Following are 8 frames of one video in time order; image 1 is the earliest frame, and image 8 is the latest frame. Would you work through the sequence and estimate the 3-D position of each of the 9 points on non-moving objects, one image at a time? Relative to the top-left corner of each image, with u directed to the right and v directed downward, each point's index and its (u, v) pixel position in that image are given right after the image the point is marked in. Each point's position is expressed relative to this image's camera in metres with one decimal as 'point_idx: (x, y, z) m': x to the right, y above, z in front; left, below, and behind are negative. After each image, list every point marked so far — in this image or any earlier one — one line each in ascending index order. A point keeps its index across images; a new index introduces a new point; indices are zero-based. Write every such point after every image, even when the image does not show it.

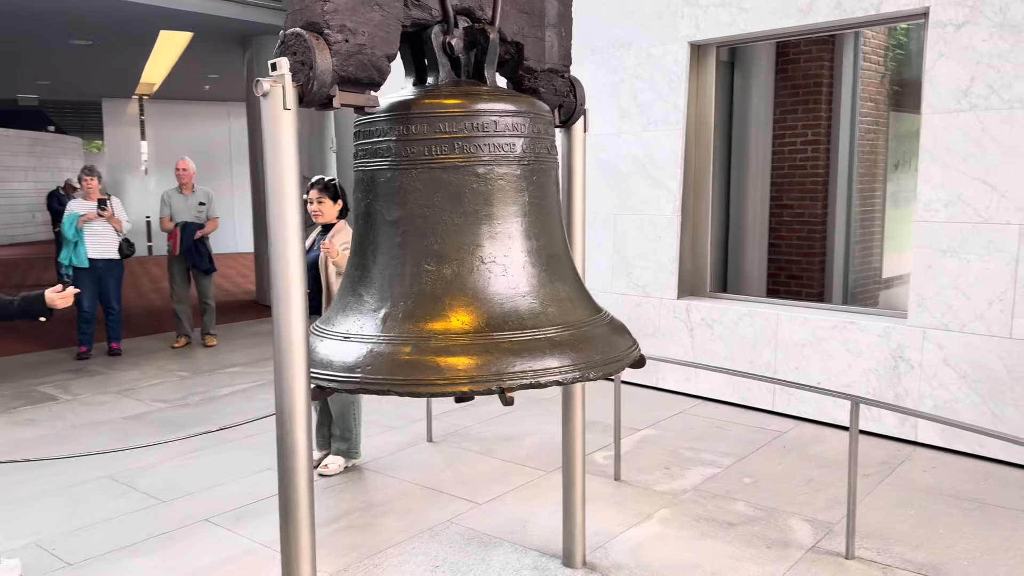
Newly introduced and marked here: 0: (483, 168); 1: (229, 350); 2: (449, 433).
0: (-0.1, +0.3, +2.4) m
1: (-2.7, -0.6, +8.1) m
2: (-0.4, -0.9, +5.2) m
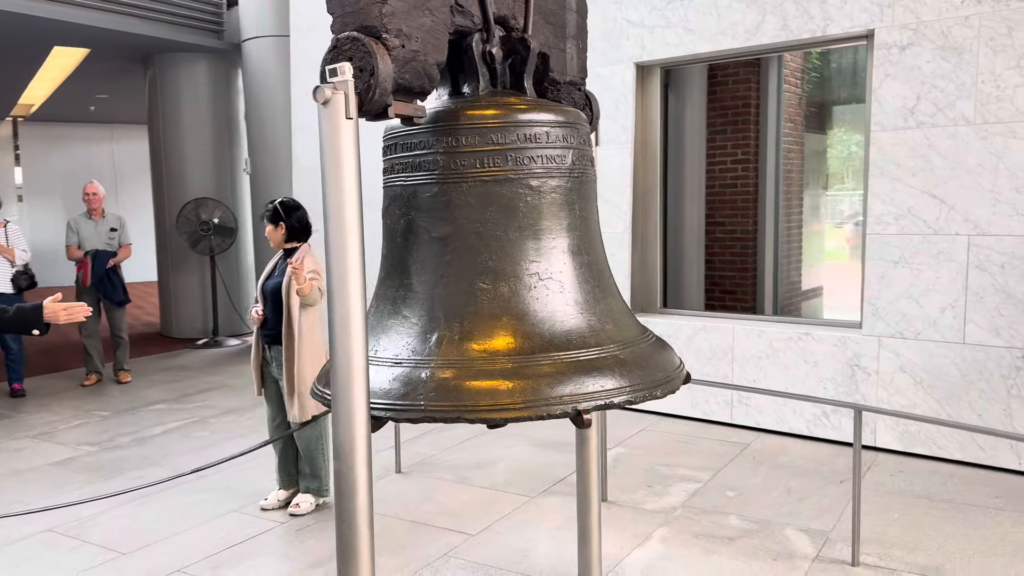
0: (+0.1, +0.3, +2.3) m
1: (-3.3, -0.9, +7.6) m
2: (-0.6, -1.0, +5.0) m
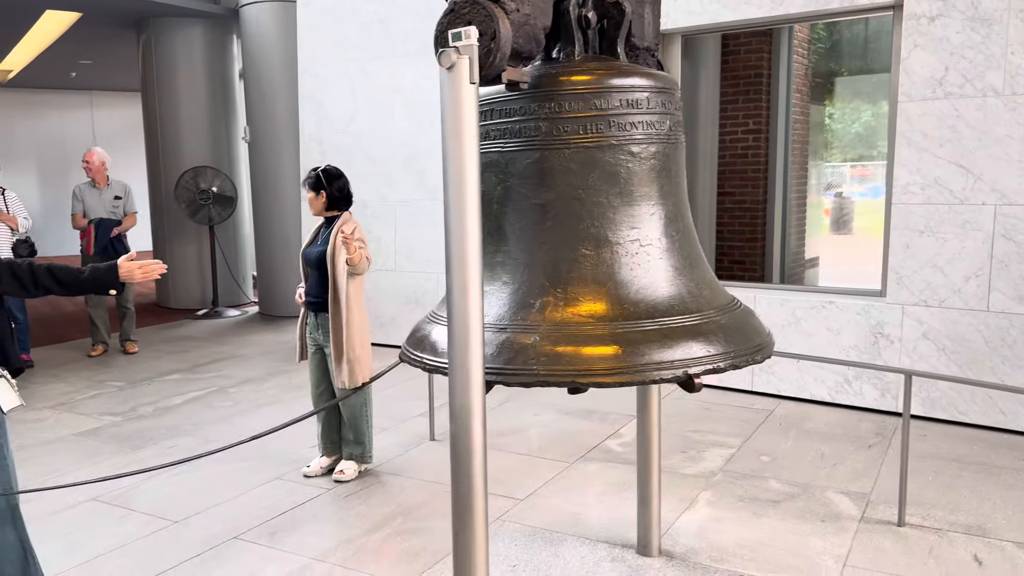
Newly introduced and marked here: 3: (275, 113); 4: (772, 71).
0: (+0.3, +0.4, +2.3) m
1: (-3.2, -0.6, +7.5) m
2: (-0.4, -0.8, +5.0) m
3: (-2.6, +1.9, +9.2) m
4: (+1.9, +1.6, +6.2) m
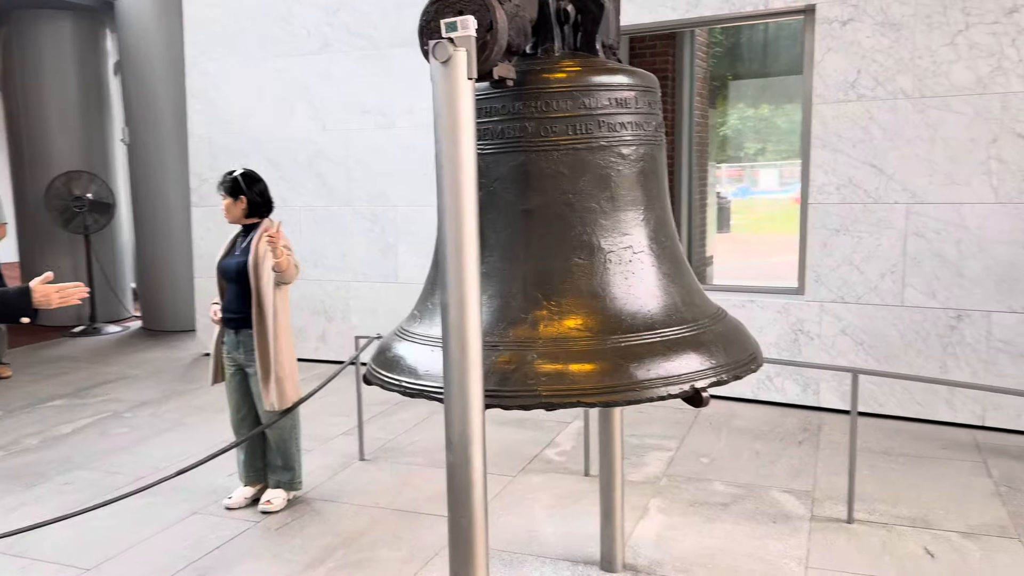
0: (+0.3, +0.4, +2.2) m
1: (-3.9, -0.7, +6.8) m
2: (-0.8, -0.9, +4.7) m
3: (-3.6, +1.8, +8.6) m
4: (+1.3, +1.6, +6.3) m
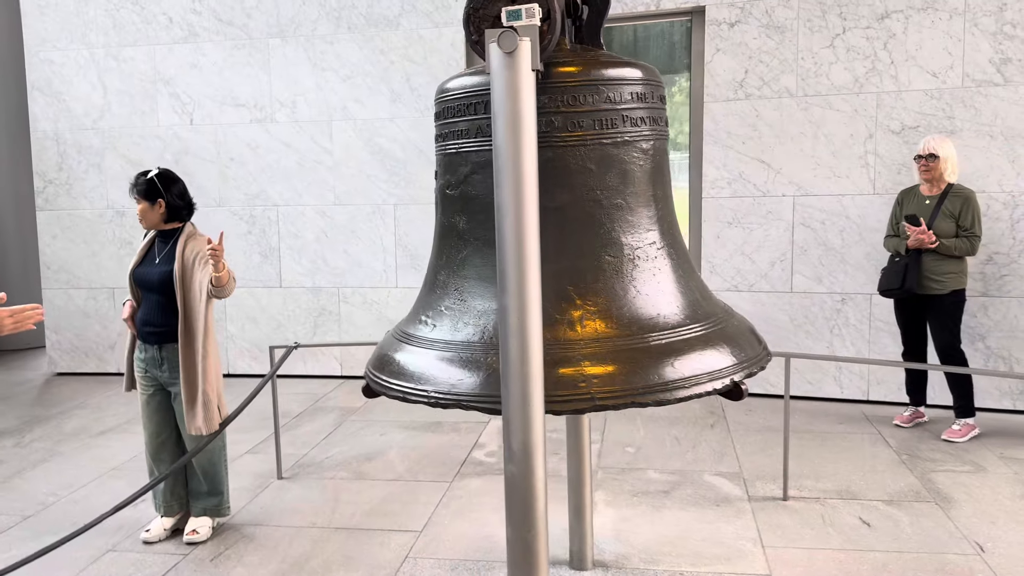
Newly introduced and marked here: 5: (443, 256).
0: (+0.3, +0.4, +2.2) m
1: (-4.6, -0.9, +5.9) m
2: (-1.2, -0.9, +4.5) m
3: (-4.8, +1.6, +7.6) m
4: (+0.5, +1.6, +6.4) m
5: (-0.2, +0.1, +2.2) m
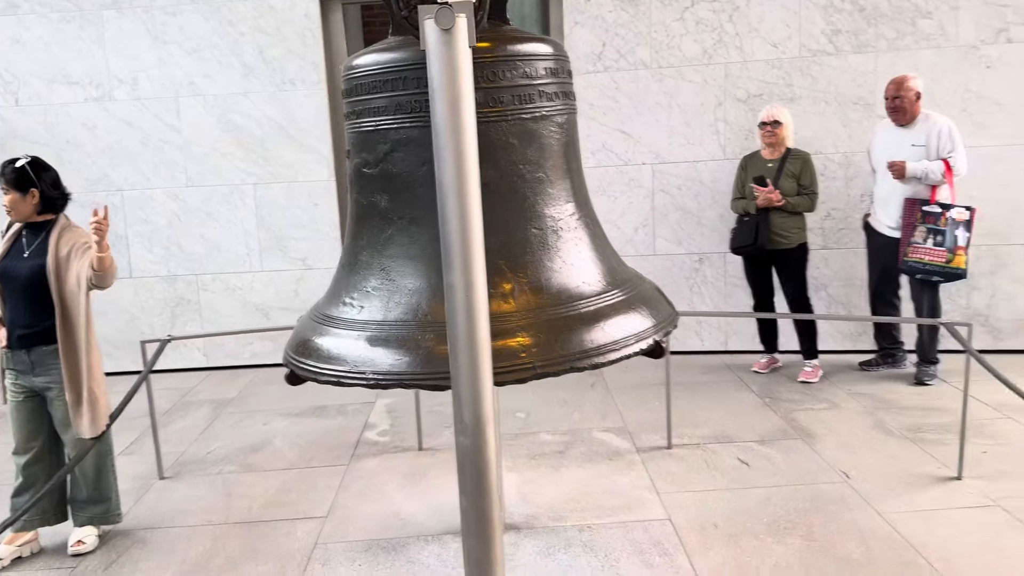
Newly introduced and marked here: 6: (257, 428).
0: (+0.1, +0.5, +2.2) m
1: (-5.4, -1.0, +5.0) m
2: (-1.7, -0.9, +4.3) m
3: (-6.0, +1.5, +6.6) m
4: (-0.6, +1.8, +6.3) m
5: (-0.4, +0.1, +2.2) m
6: (-1.4, -0.8, +4.7) m
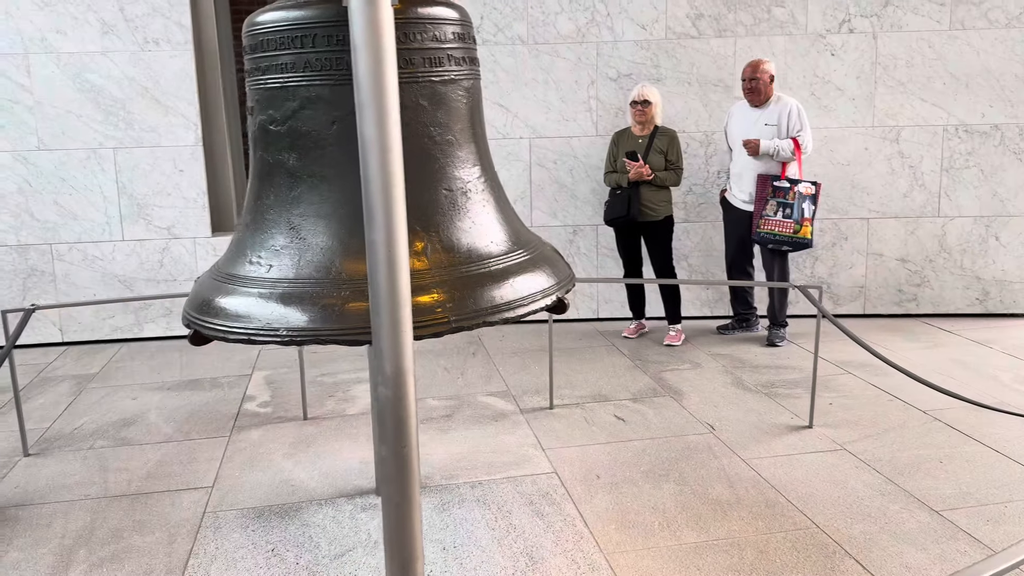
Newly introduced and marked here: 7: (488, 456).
0: (-0.1, +0.6, +2.3) m
1: (-6.0, -0.8, +4.1) m
2: (-2.3, -0.7, +4.0) m
3: (-6.9, +1.7, +5.6) m
4: (-1.5, +2.0, +6.2) m
5: (-0.6, +0.2, +2.2) m
6: (-2.1, -0.6, +4.5) m
7: (-0.1, -0.7, +3.7) m
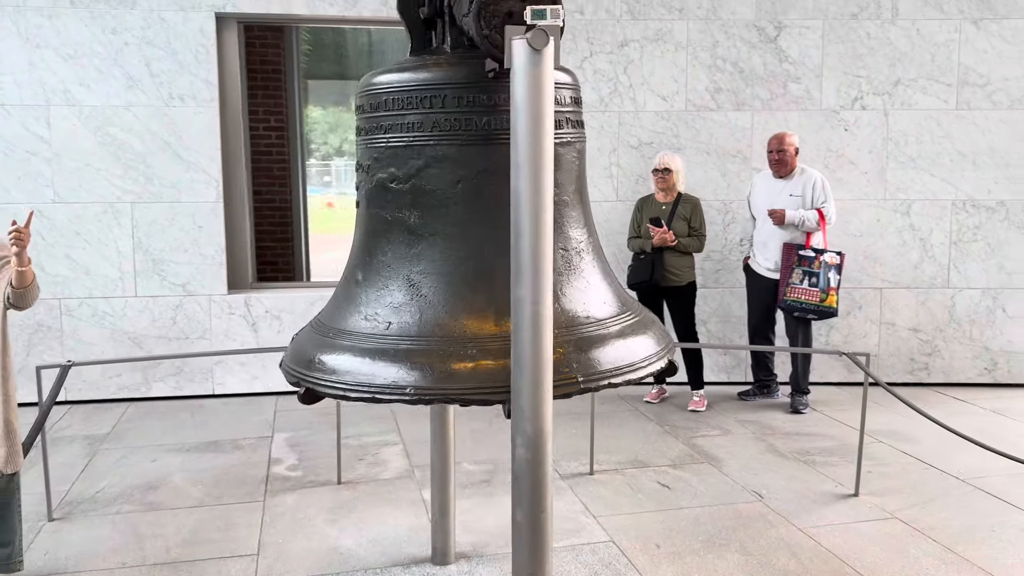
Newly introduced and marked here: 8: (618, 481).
0: (+0.2, +0.4, +2.3) m
1: (-5.8, -1.0, +3.8) m
2: (-2.1, -1.0, +3.8) m
3: (-6.7, +1.4, +5.3) m
4: (-1.4, +1.6, +6.2) m
5: (-0.3, +0.1, +2.1) m
6: (-1.9, -0.9, +4.4) m
7: (+0.1, -1.0, +3.6) m
8: (+0.5, -0.9, +4.1) m
